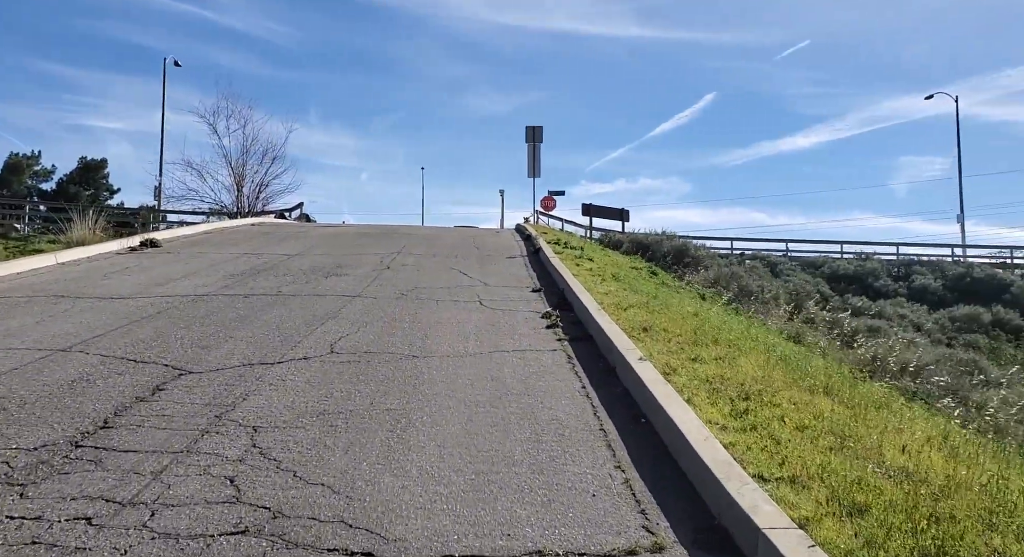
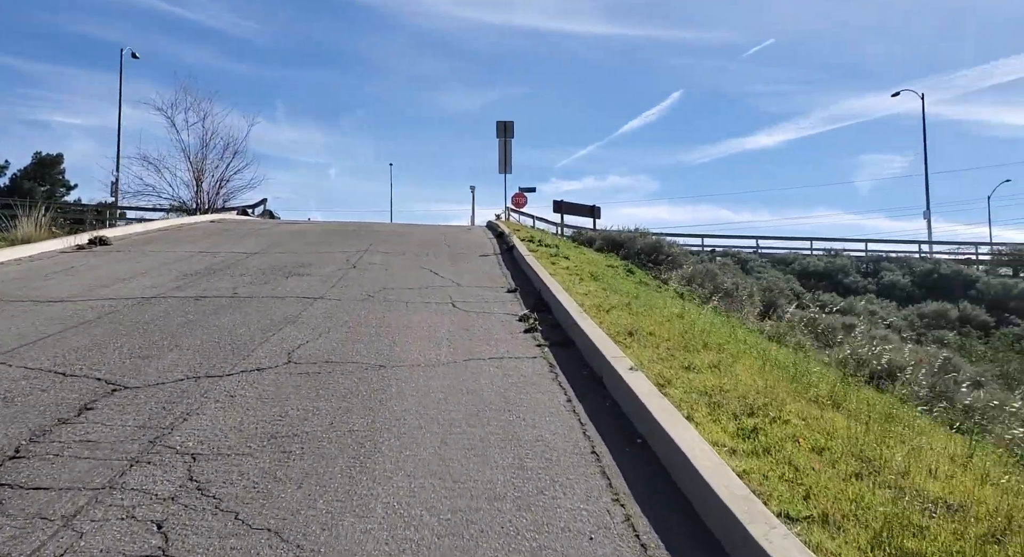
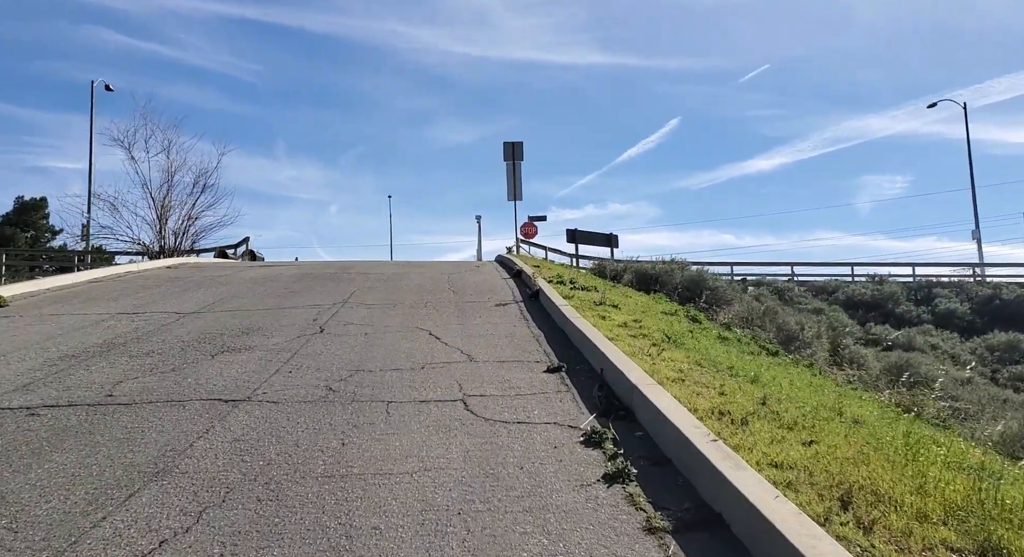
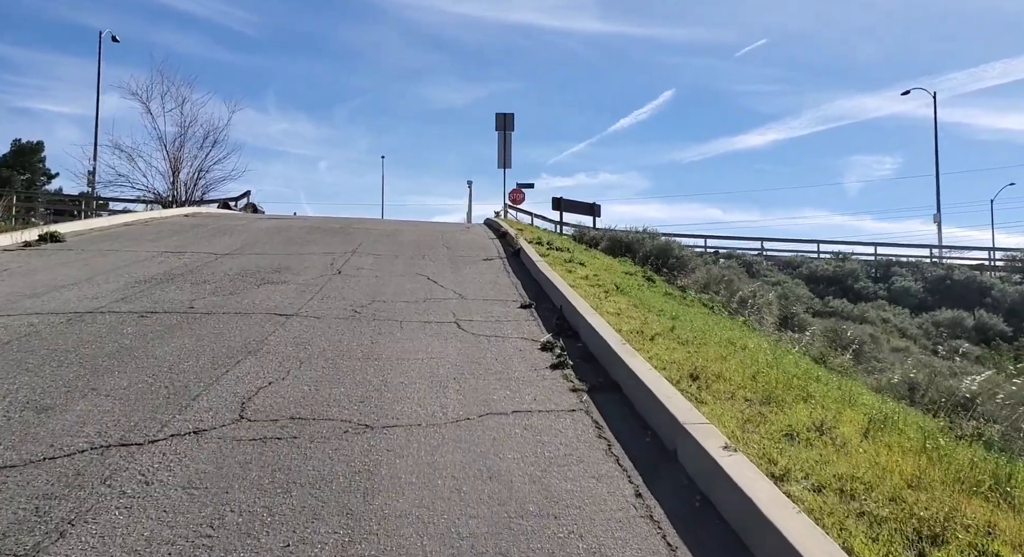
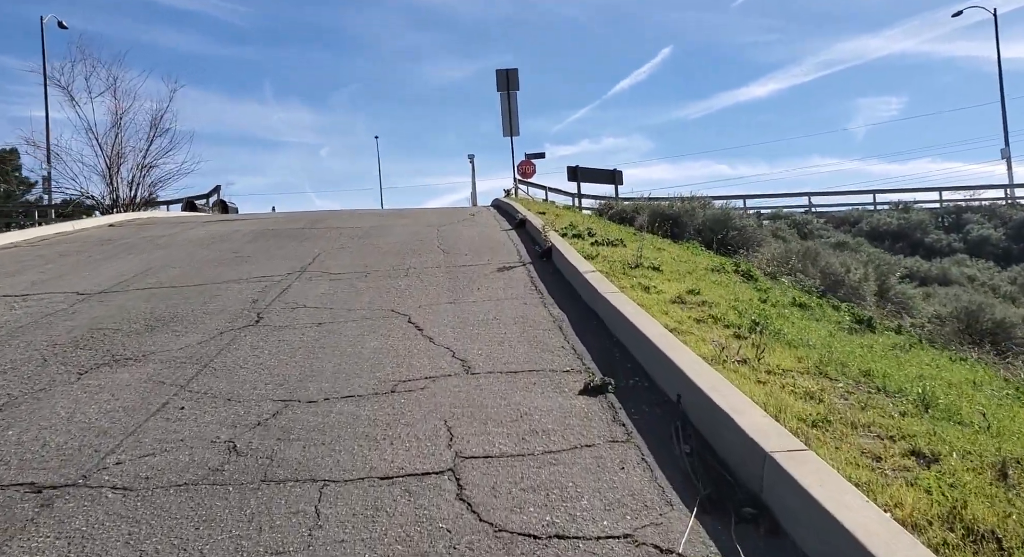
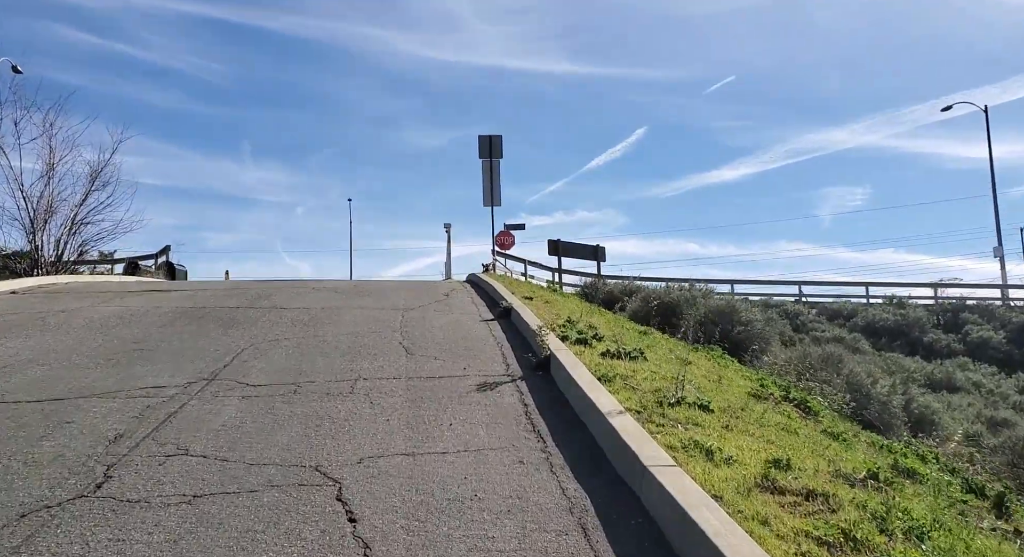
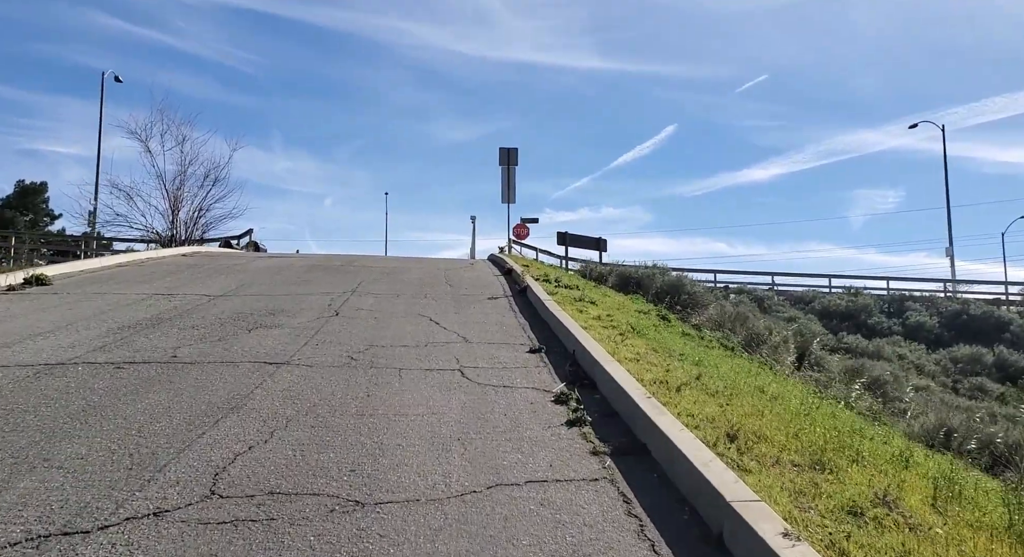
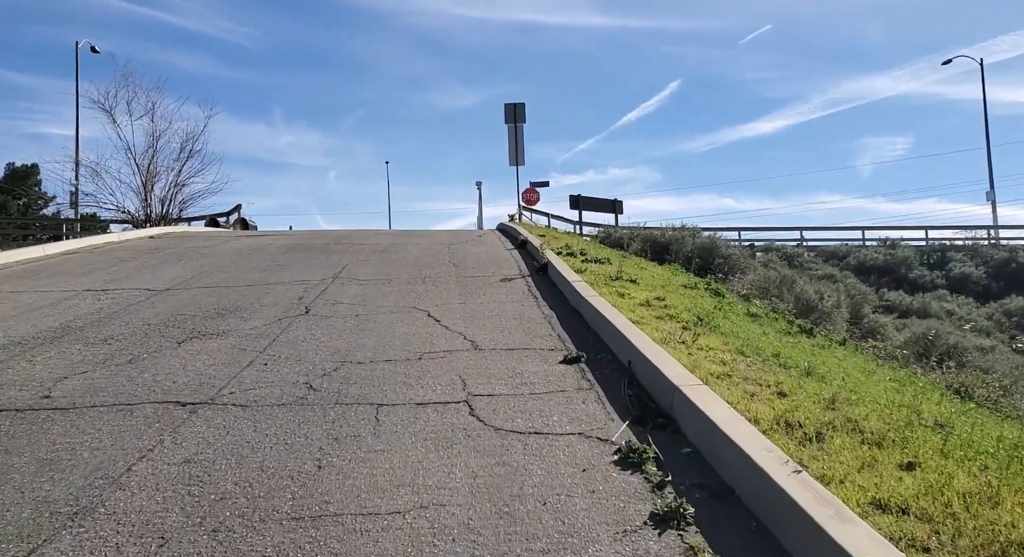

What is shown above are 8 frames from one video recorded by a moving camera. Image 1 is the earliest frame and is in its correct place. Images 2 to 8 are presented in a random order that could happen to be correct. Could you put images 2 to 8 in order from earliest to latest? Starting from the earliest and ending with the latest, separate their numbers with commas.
2, 4, 7, 3, 8, 5, 6
